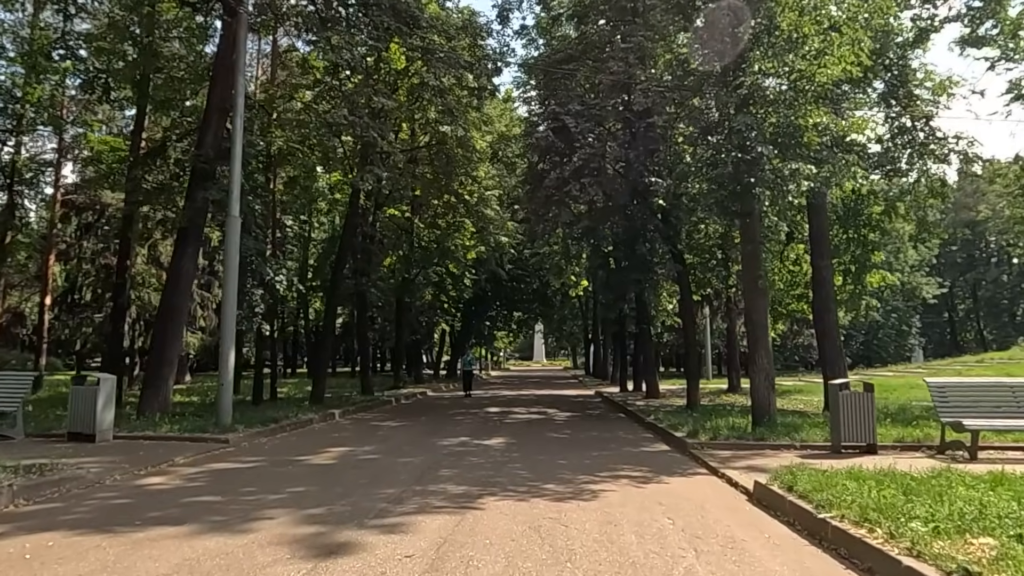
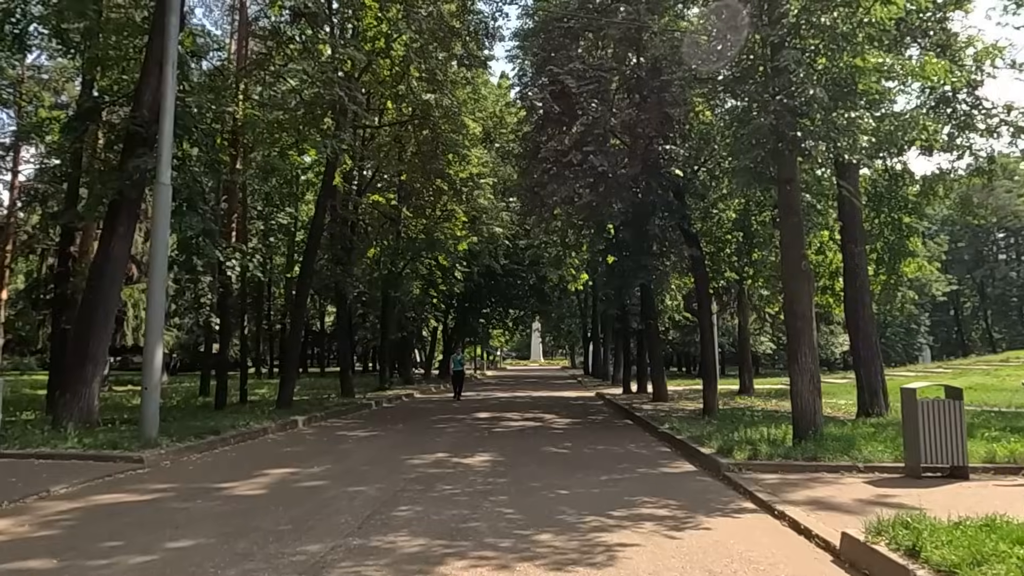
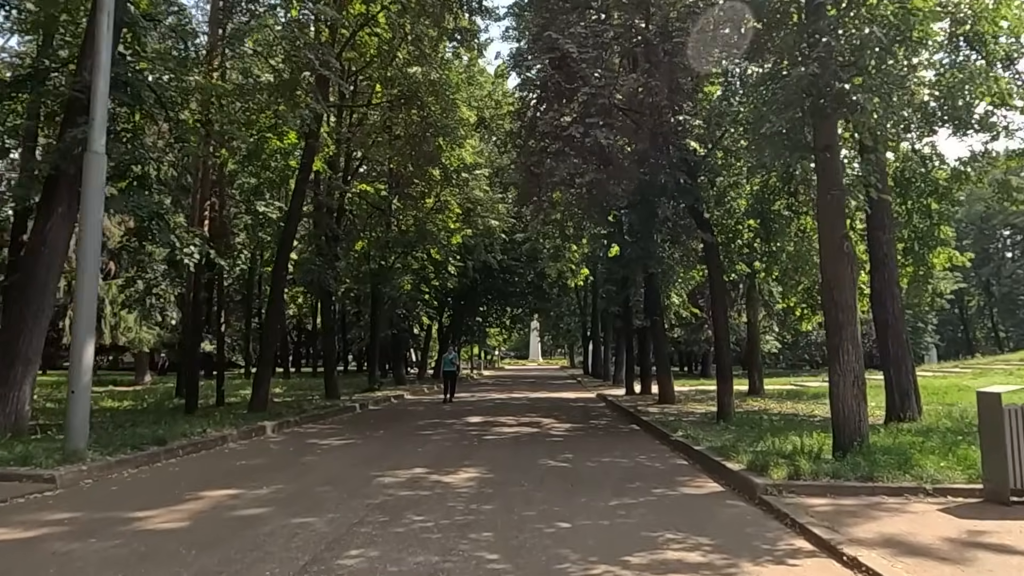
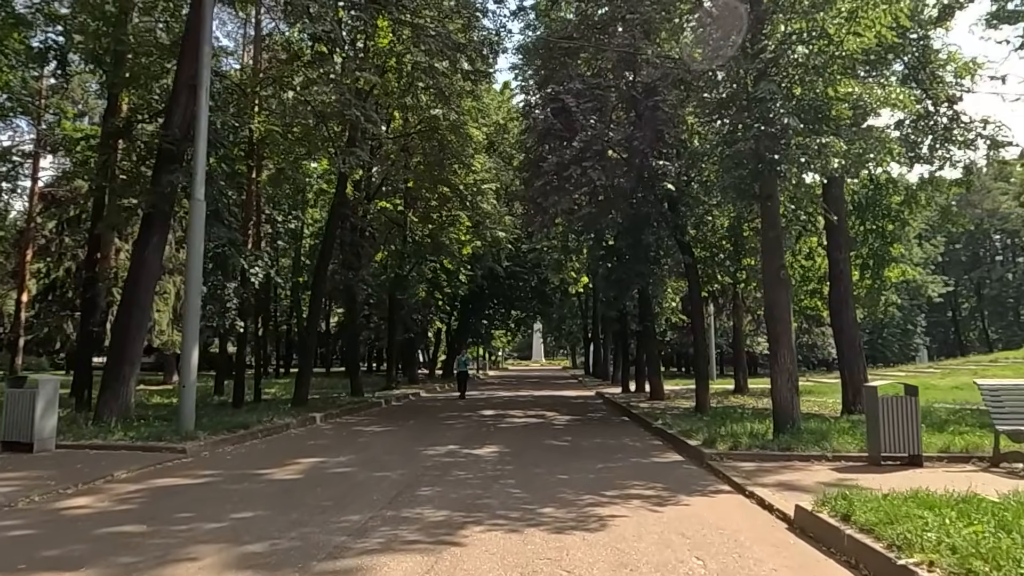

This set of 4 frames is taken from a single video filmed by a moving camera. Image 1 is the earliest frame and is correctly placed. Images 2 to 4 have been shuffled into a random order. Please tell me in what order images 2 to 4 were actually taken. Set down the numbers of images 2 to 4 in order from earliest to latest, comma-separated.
4, 2, 3
